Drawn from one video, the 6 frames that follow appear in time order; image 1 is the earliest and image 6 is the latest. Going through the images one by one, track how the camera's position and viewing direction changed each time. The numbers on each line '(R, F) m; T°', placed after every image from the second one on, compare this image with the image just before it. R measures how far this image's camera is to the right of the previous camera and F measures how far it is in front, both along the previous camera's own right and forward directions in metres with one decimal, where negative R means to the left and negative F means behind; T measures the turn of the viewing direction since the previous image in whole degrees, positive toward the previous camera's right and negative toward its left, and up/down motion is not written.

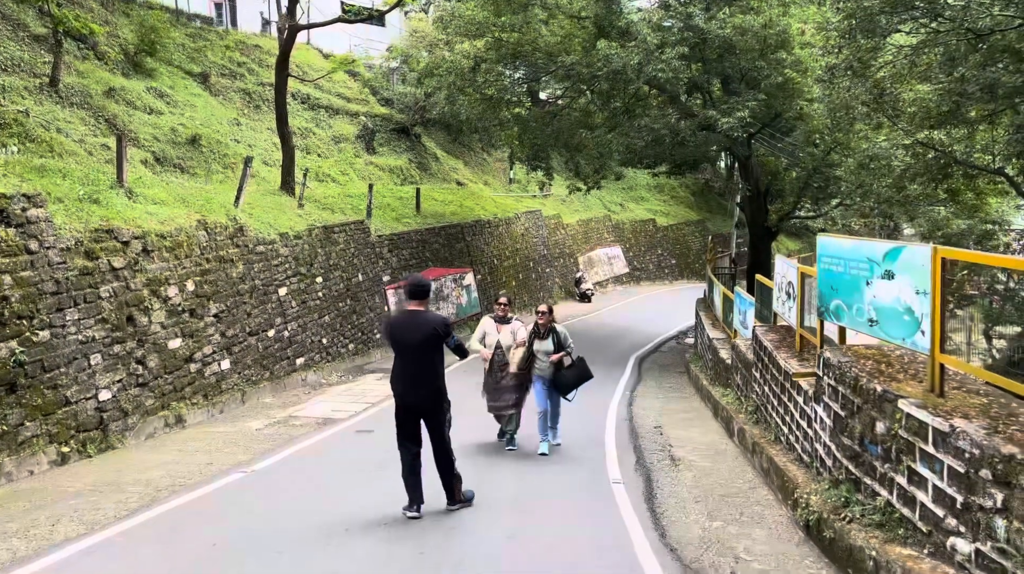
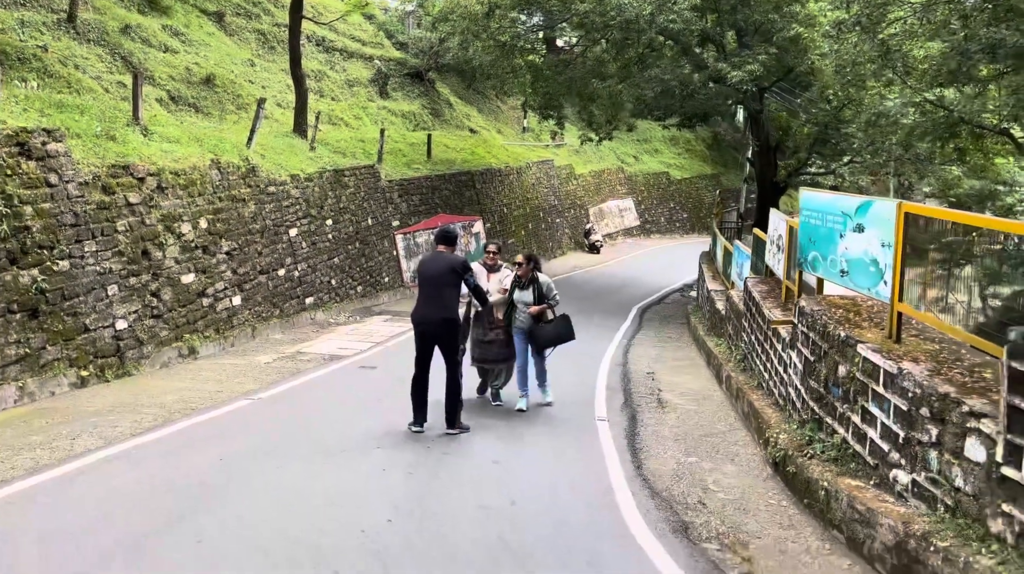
(+0.2, -0.5) m; -1°
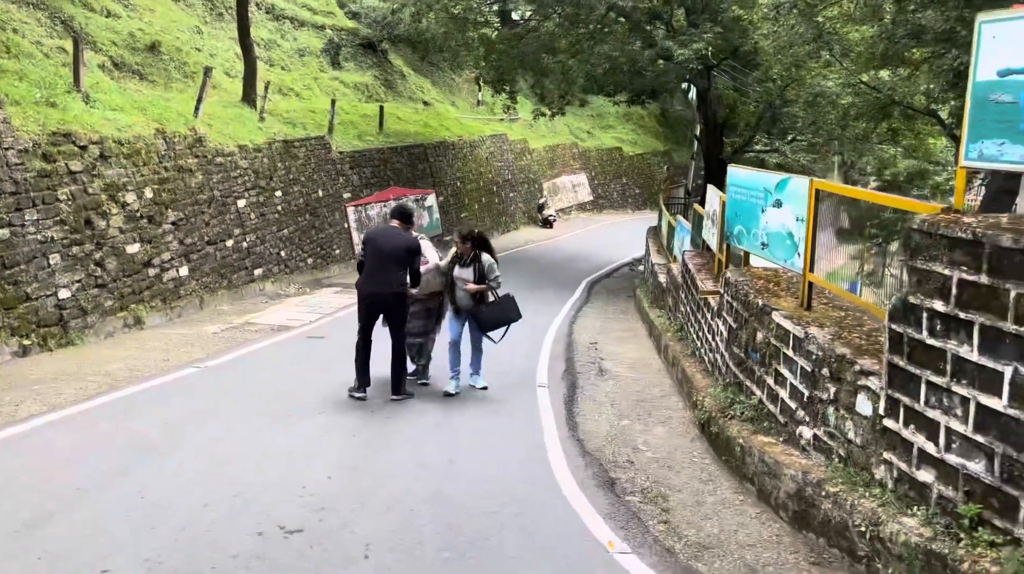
(+0.2, -0.3) m; +2°
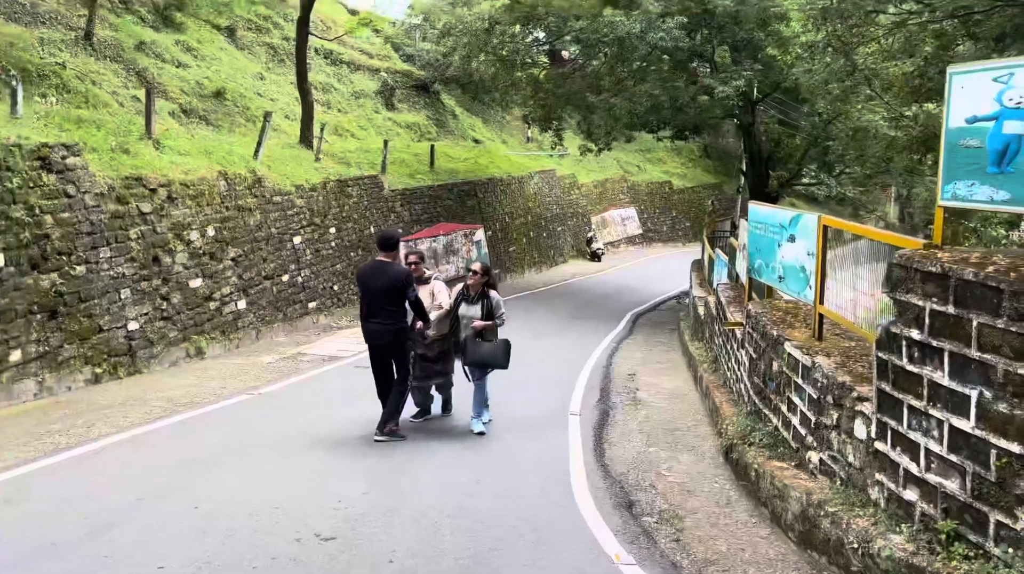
(+0.2, -0.7) m; -3°
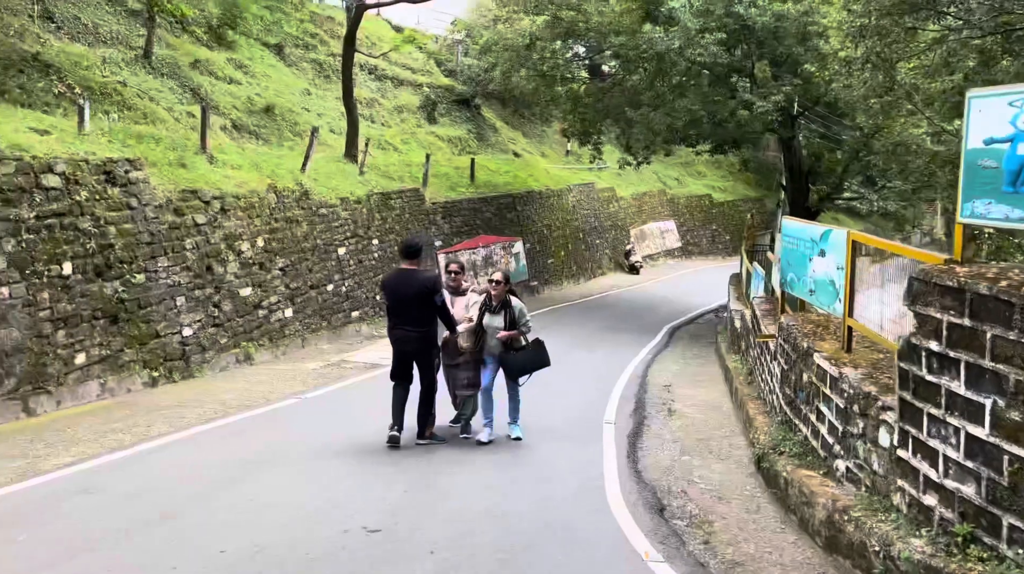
(0.0, -0.4) m; -2°
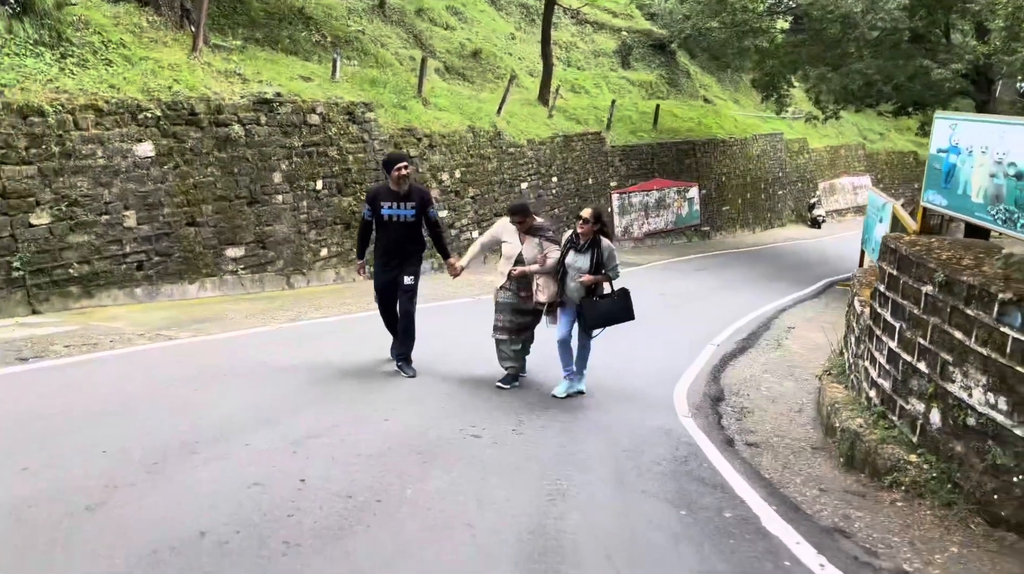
(+0.8, -3.5) m; -10°
